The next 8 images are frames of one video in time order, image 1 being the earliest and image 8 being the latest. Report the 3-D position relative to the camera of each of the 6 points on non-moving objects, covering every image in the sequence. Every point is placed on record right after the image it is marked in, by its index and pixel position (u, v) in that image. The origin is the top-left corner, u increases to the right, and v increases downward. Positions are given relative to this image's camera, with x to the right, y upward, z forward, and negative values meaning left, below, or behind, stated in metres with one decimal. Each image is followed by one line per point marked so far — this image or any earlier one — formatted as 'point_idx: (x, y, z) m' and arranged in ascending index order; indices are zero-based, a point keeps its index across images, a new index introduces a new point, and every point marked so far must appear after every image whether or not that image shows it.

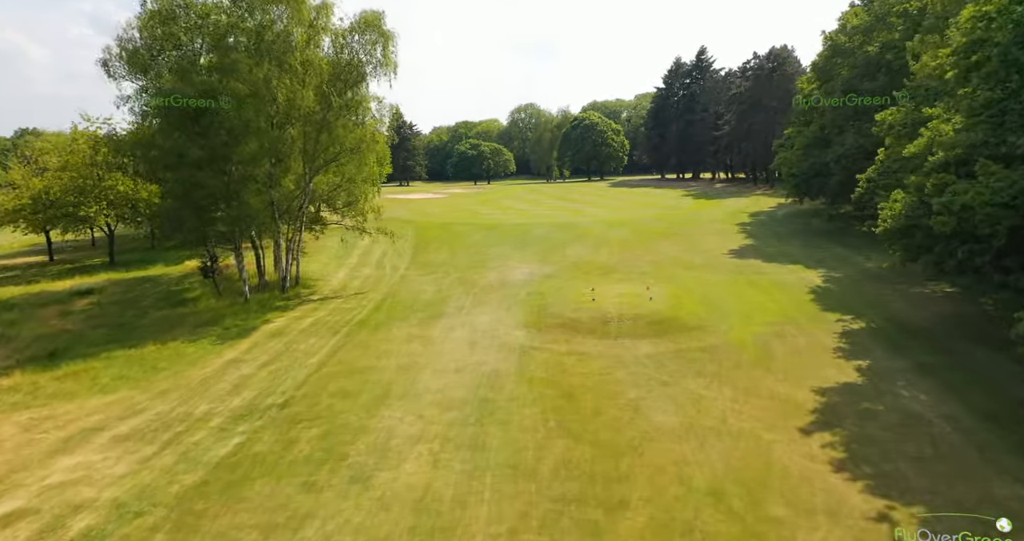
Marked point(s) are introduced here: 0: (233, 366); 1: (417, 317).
0: (-6.2, -2.1, +13.3) m
1: (-2.8, -1.4, +17.5) m
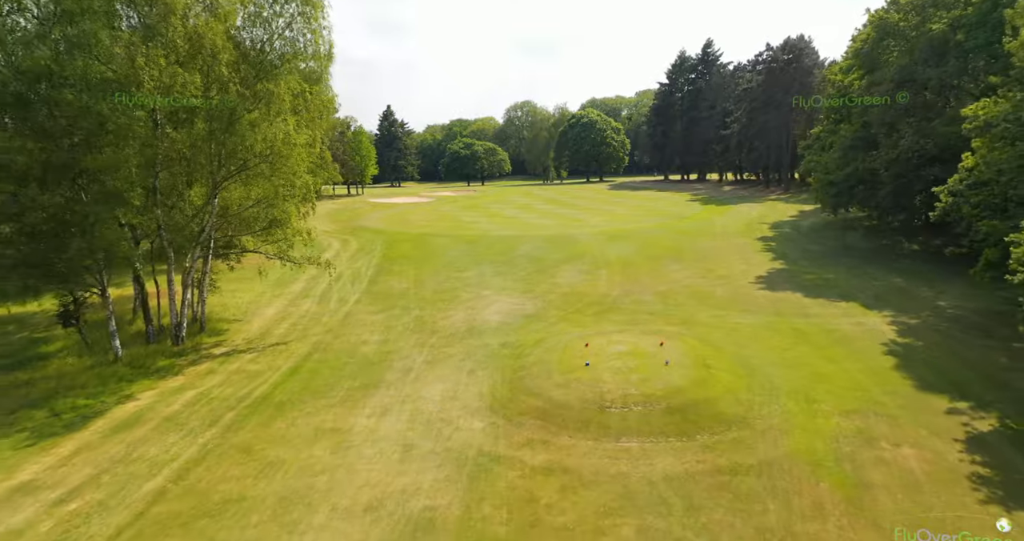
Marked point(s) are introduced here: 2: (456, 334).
0: (-7.0, -3.2, +8.4) m
1: (-3.5, -2.5, +12.6) m
2: (-1.5, -1.7, +16.2) m
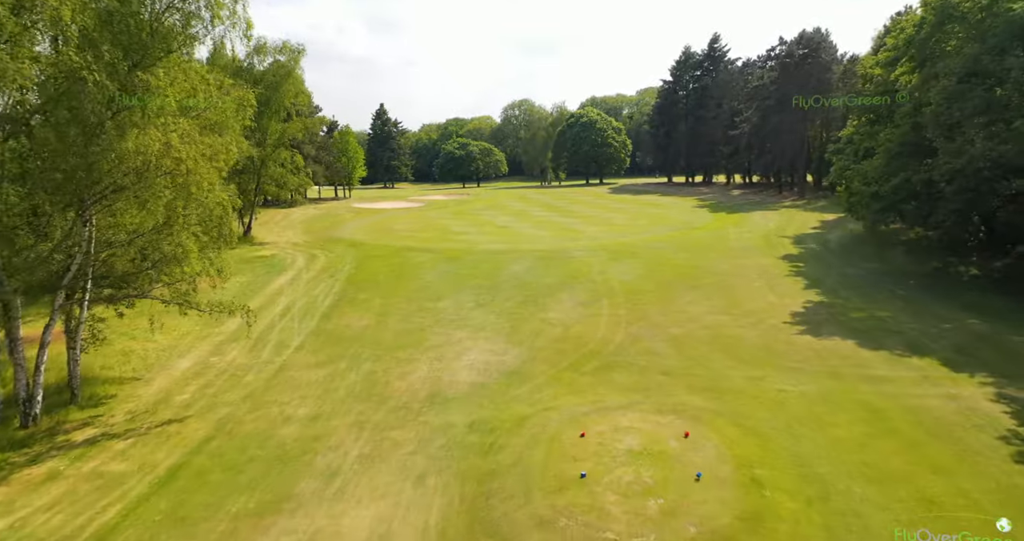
0: (-7.5, -4.3, +4.5) m
1: (-4.1, -3.5, +8.7) m
2: (-2.0, -2.7, +12.2) m
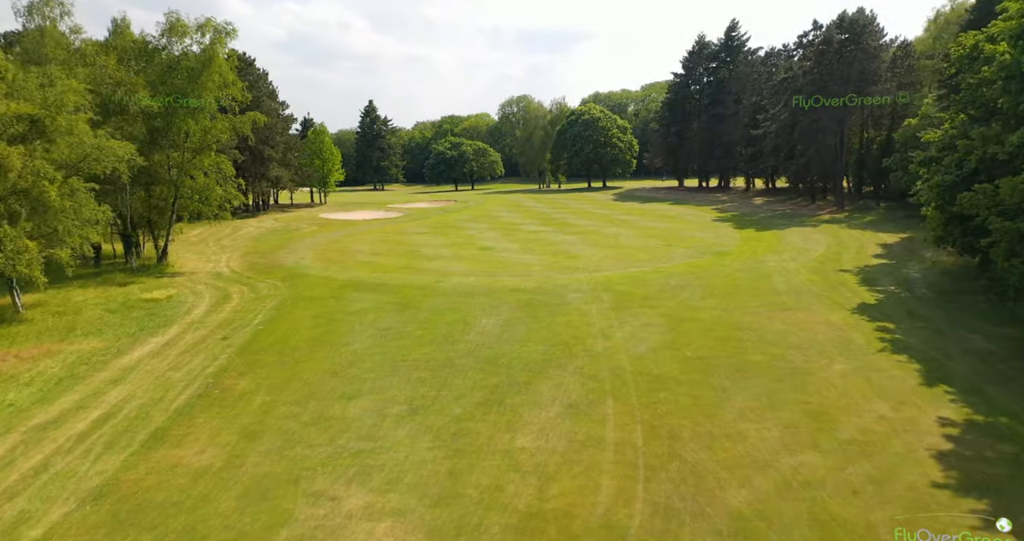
0: (-8.6, -6.1, -3.0) m
1: (-5.2, -5.4, +1.2) m
2: (-3.1, -4.6, +4.8) m
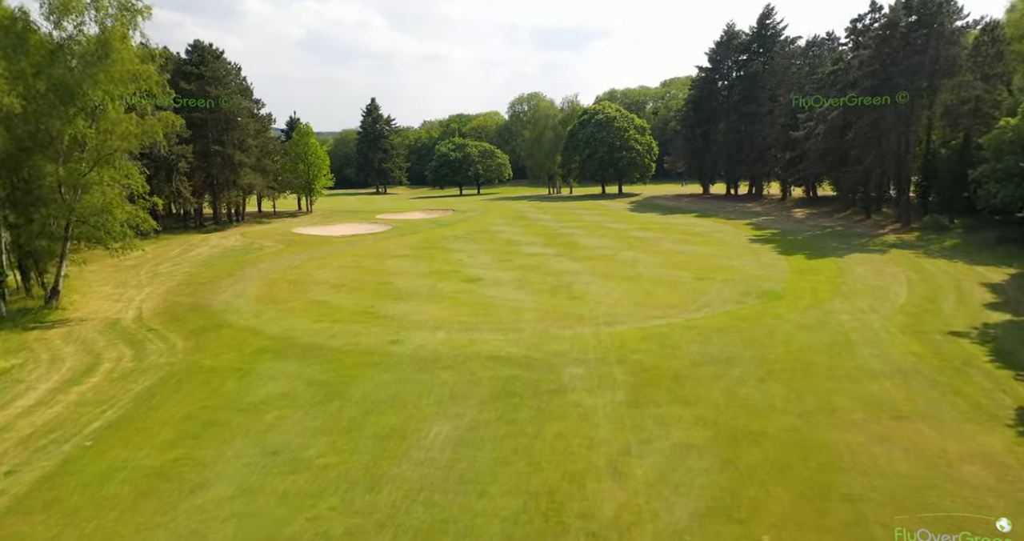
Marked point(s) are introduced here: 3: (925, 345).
0: (-10.0, -8.0, -9.8) m
1: (-6.5, -7.2, -5.6) m
2: (-4.3, -6.4, -2.2) m
3: (+12.0, -2.0, +17.3) m
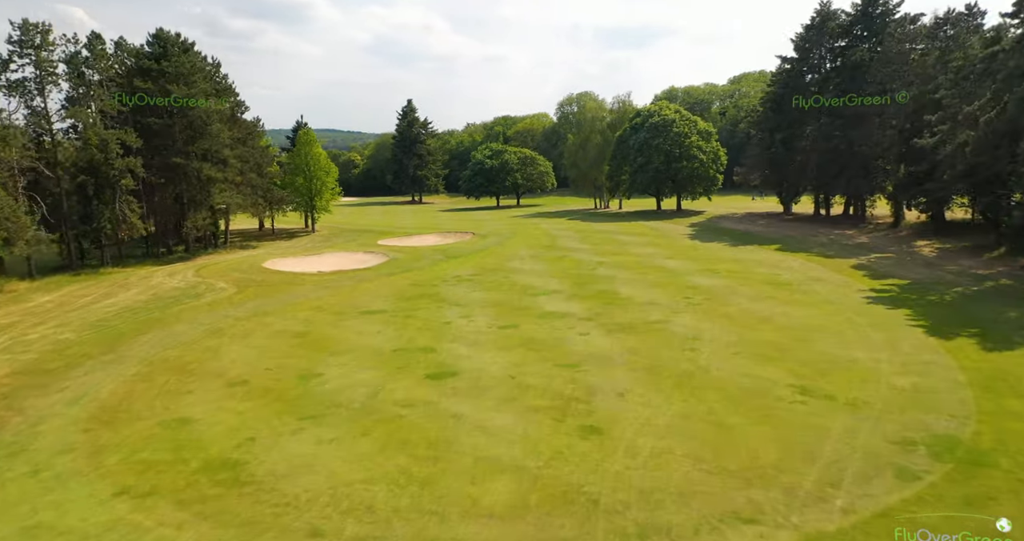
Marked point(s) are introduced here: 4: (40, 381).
0: (-14.1, -10.6, -19.4) m
1: (-10.2, -9.9, -15.6) m
2: (-7.7, -9.2, -12.4) m
3: (+10.4, -5.1, +5.5) m
4: (-15.1, -3.4, +19.2) m
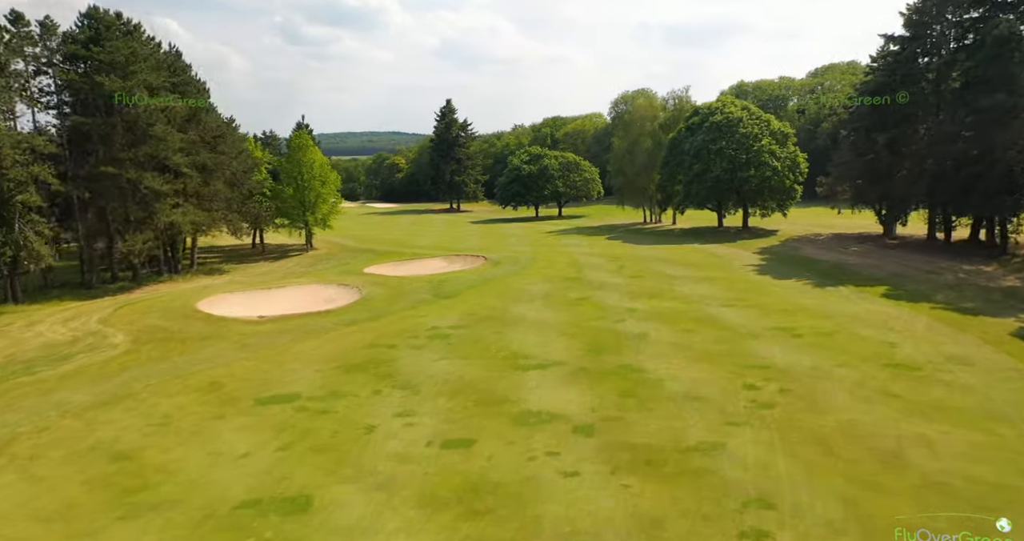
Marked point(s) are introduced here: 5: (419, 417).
0: (-20.0, -12.5, -27.5) m
1: (-15.7, -11.9, -24.2) m
2: (-12.9, -11.2, -21.2) m
3: (+6.9, -7.5, -5.2) m
4: (-17.1, -5.4, +11.0) m
5: (-2.9, -4.0, +18.0) m
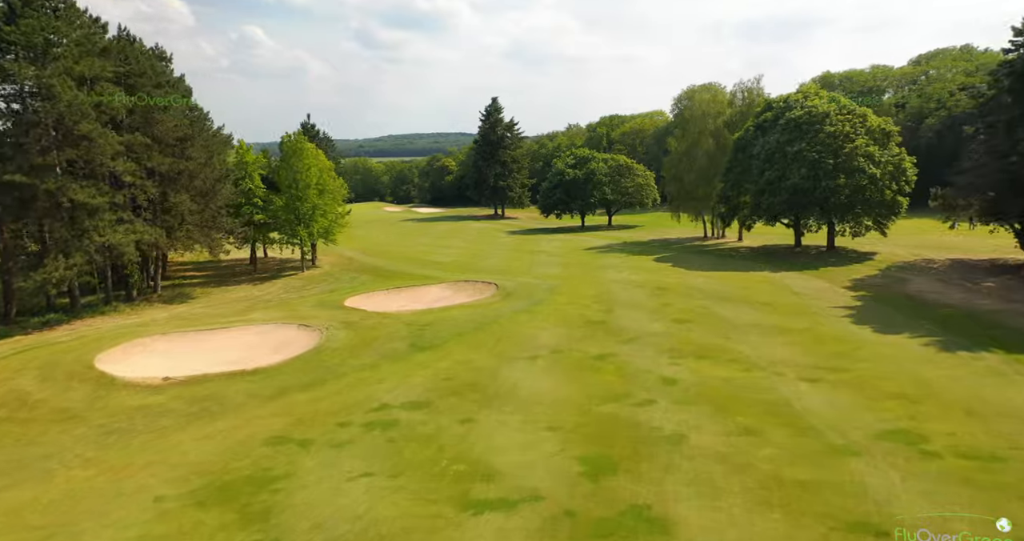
0: (-26.6, -14.0, -33.5) m
1: (-22.0, -13.5, -30.6) m
2: (-18.8, -12.9, -27.9) m
3: (+2.6, -9.5, -14.1) m
4: (-19.5, -7.0, +4.5) m
5: (-4.6, -5.9, +10.0) m
